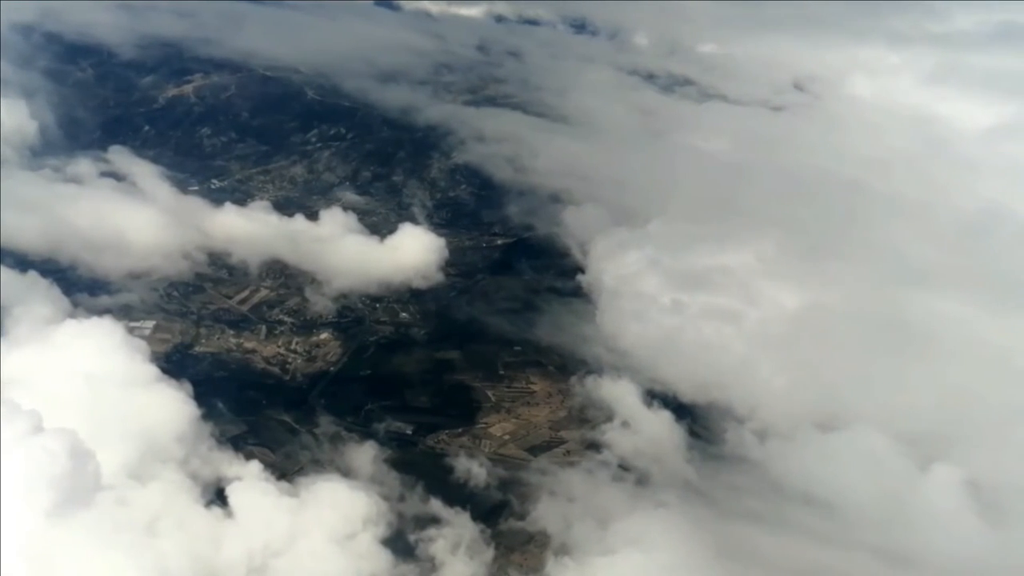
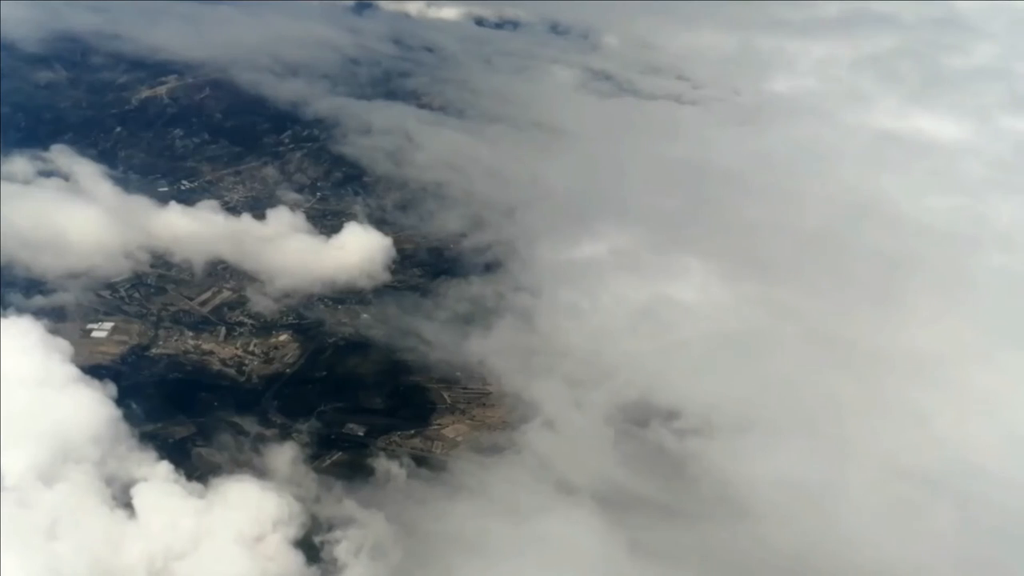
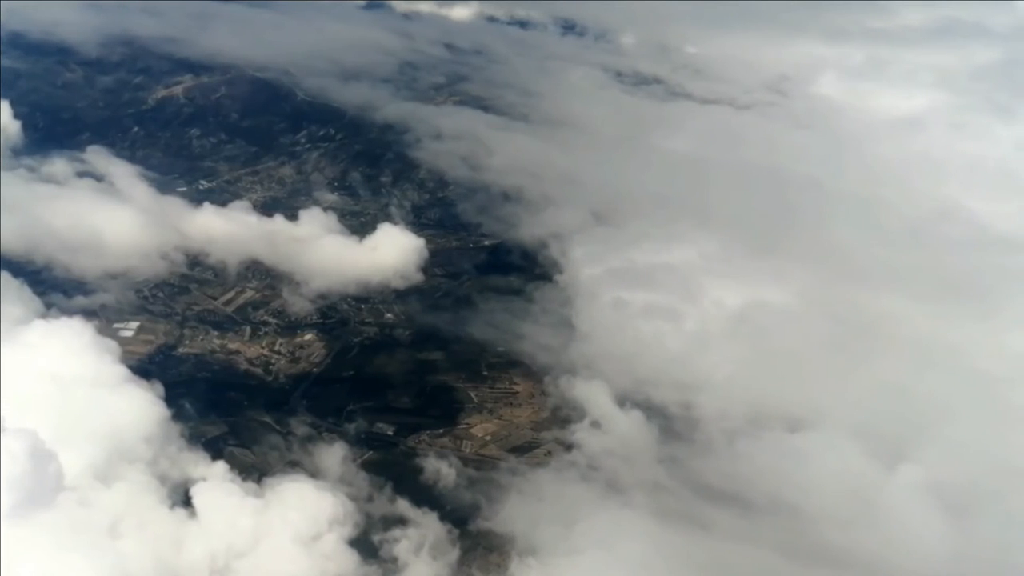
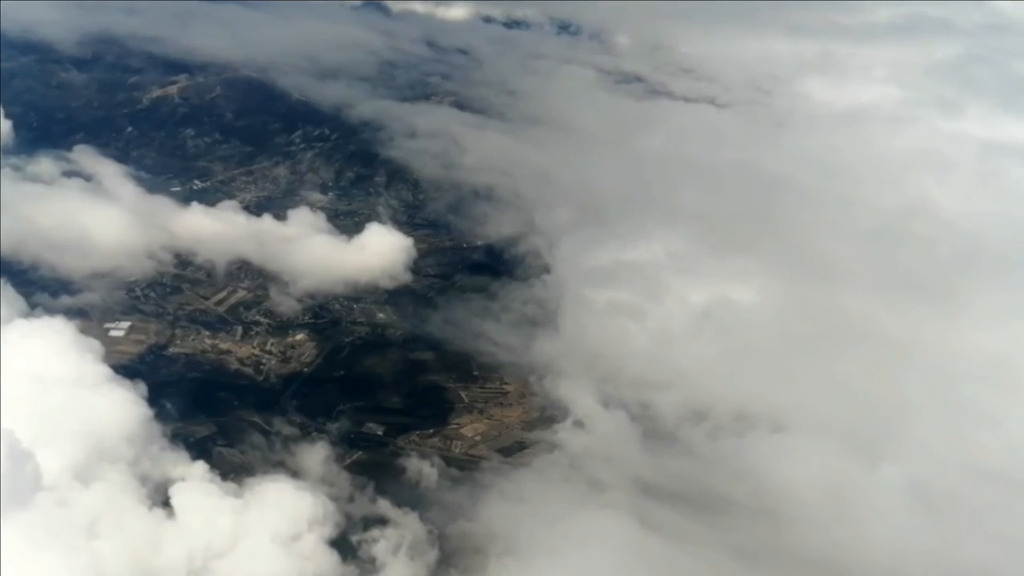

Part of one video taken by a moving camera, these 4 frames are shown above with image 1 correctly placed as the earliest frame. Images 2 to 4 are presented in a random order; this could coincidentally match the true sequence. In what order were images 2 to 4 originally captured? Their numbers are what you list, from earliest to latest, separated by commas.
3, 4, 2
